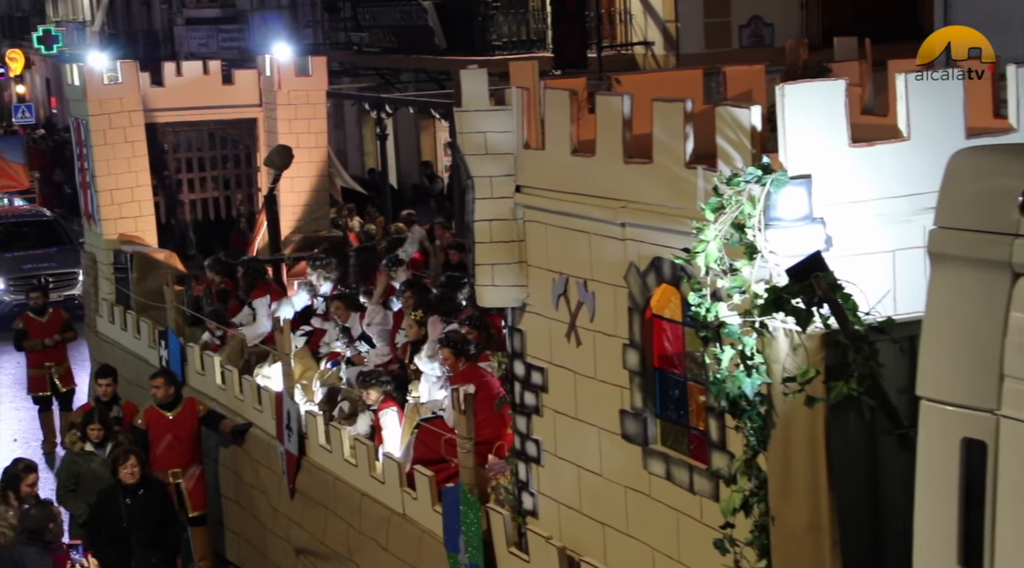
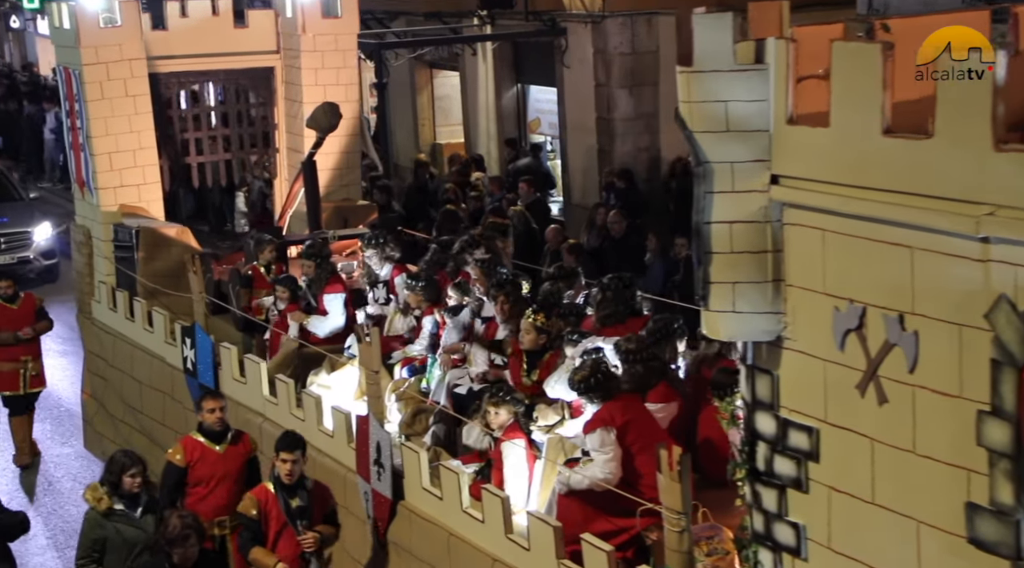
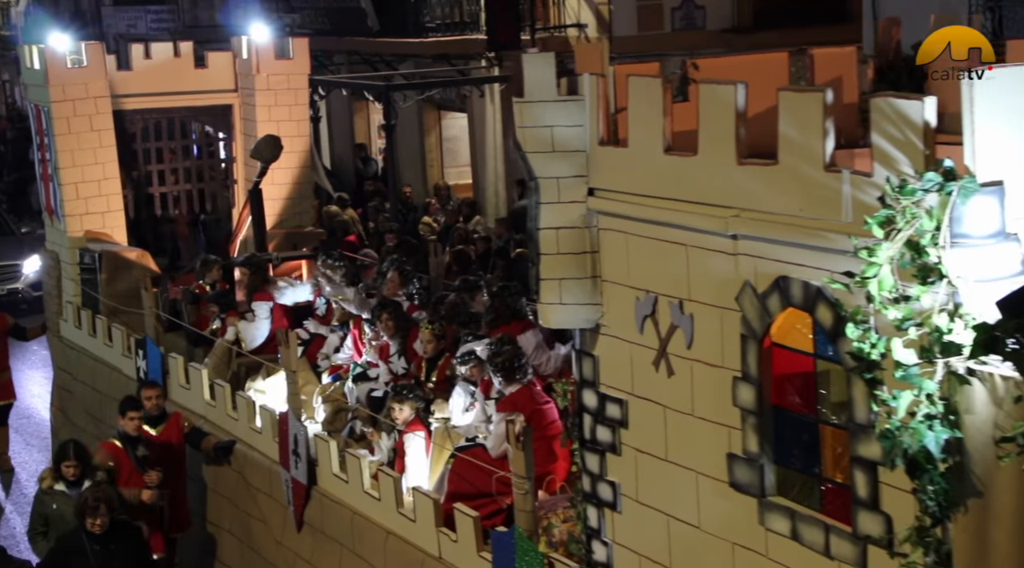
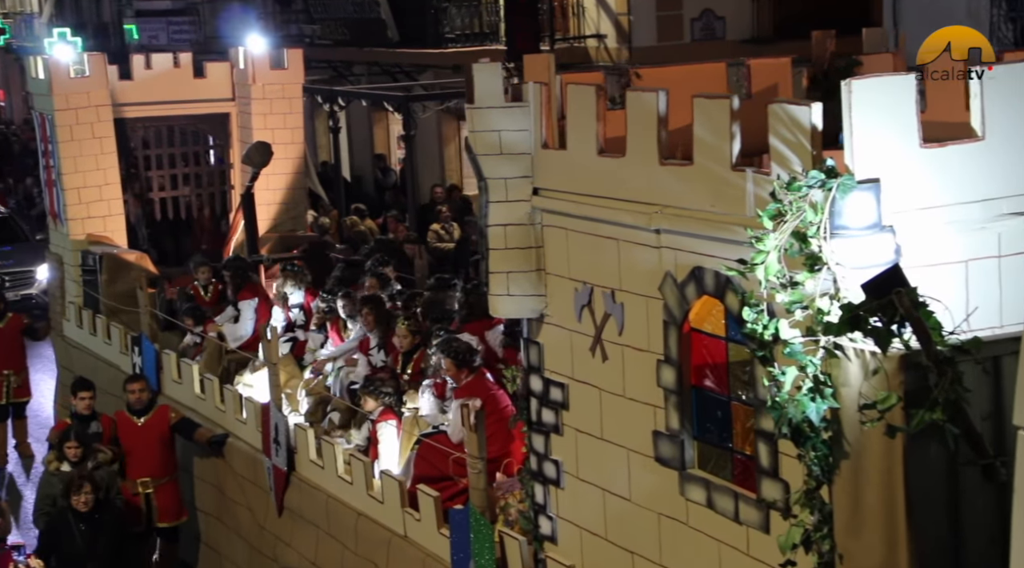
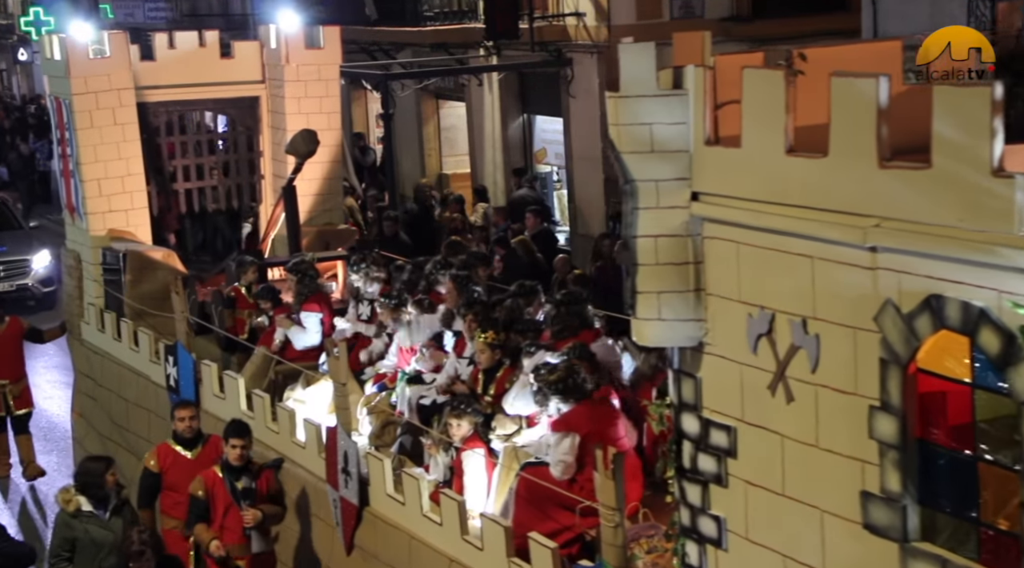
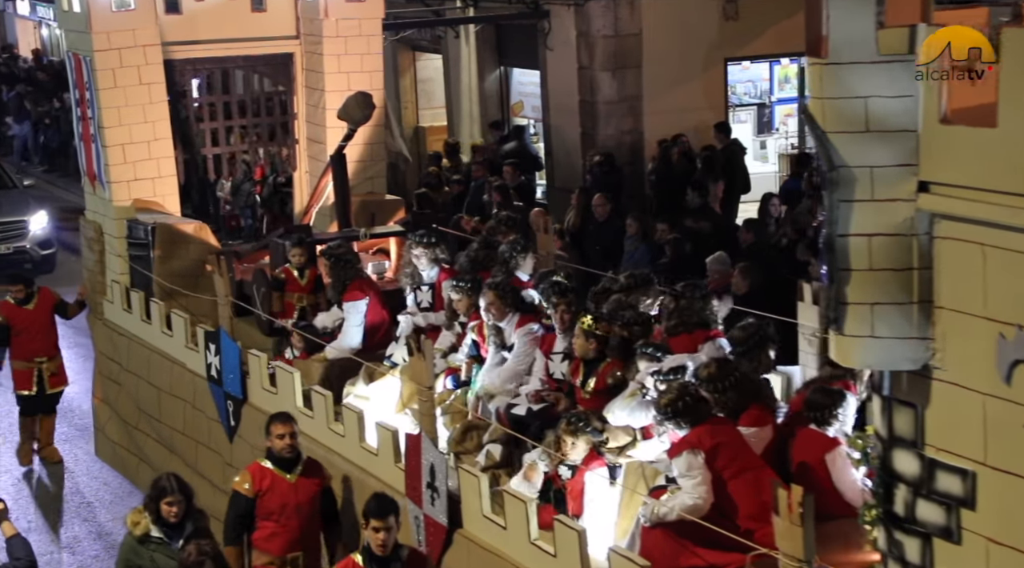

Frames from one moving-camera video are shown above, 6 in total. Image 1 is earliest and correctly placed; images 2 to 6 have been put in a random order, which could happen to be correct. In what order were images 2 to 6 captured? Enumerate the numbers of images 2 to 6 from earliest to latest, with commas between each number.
4, 3, 5, 2, 6
